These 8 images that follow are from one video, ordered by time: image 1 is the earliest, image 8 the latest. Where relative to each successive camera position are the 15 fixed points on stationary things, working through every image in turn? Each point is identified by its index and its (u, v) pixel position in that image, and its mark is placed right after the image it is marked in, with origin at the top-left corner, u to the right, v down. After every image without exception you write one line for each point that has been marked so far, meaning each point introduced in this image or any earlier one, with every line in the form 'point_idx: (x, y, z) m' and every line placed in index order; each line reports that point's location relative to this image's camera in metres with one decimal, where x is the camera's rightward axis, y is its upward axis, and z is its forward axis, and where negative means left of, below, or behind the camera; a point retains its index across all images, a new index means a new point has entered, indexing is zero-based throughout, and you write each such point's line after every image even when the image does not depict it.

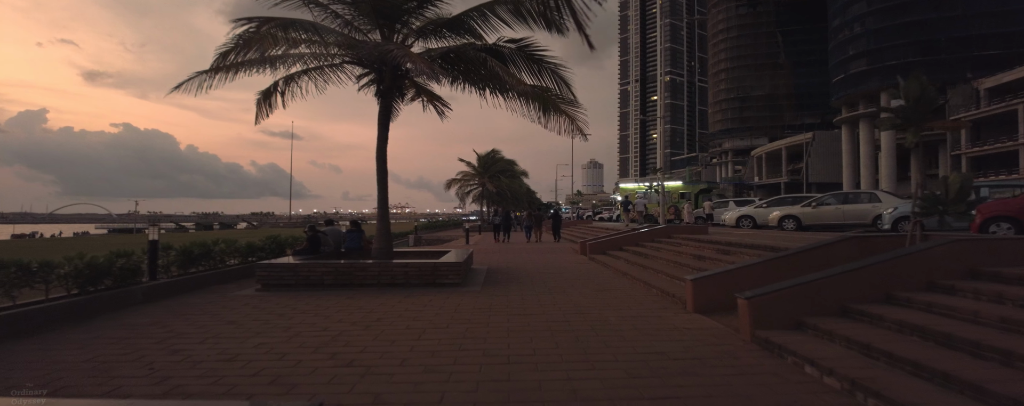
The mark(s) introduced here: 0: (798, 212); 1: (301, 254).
0: (+11.3, -0.3, +16.8) m
1: (-4.9, -1.2, +9.8) m
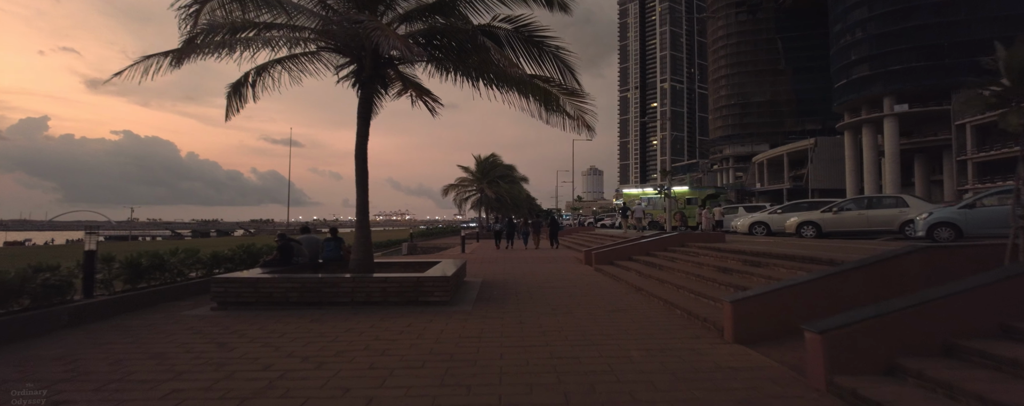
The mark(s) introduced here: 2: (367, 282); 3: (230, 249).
0: (+11.3, -0.5, +15.6) m
1: (-4.9, -1.3, +8.7) m
2: (-2.4, -1.3, +6.9) m
3: (-7.0, -1.1, +10.4) m
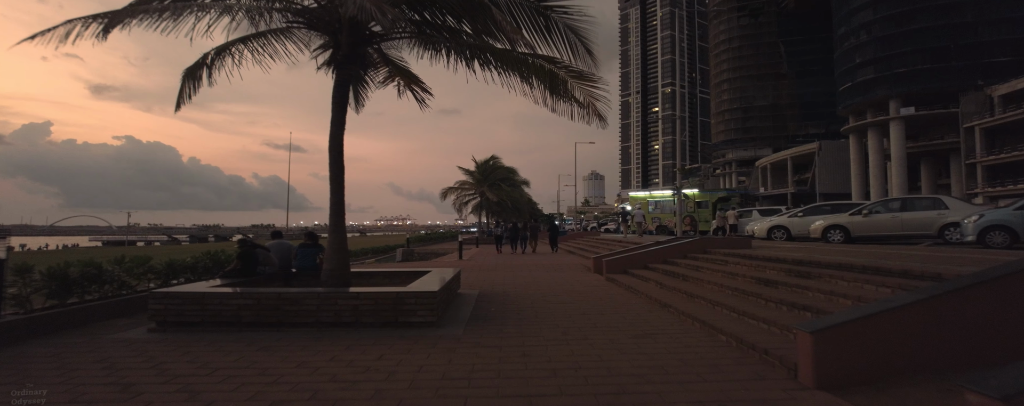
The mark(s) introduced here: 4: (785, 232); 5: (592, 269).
0: (+11.3, -0.6, +14.4) m
1: (-4.9, -1.3, +7.4) m
2: (-2.4, -1.3, +5.7) m
3: (-7.0, -1.1, +9.2) m
4: (+11.1, -1.2, +17.2) m
5: (+2.2, -1.9, +11.9) m
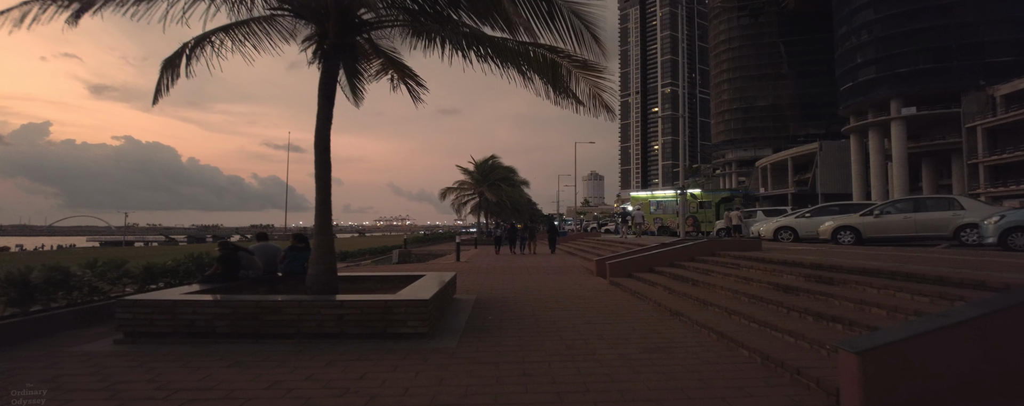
0: (+11.3, -0.6, +13.9) m
1: (-4.9, -1.3, +6.9) m
2: (-2.4, -1.3, +5.2) m
3: (-7.0, -1.1, +8.7) m
4: (+11.0, -1.2, +16.8) m
5: (+2.2, -1.9, +11.4) m
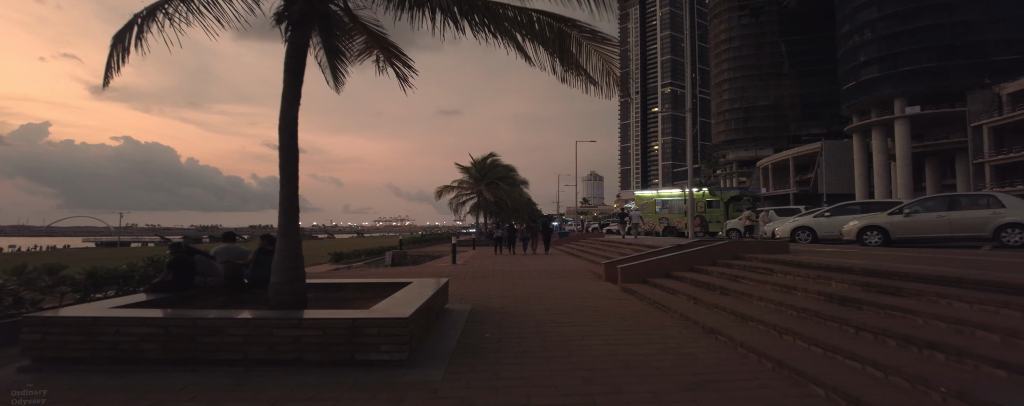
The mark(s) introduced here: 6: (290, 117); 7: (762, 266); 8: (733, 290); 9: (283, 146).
0: (+11.3, -0.6, +12.9) m
1: (-4.9, -1.2, +5.9) m
2: (-2.4, -1.2, +4.1) m
3: (-7.0, -1.1, +7.6) m
4: (+11.0, -1.1, +15.7) m
5: (+2.2, -1.8, +10.4) m
6: (-3.0, +1.2, +5.7) m
7: (+4.5, -1.1, +7.8) m
8: (+3.4, -1.4, +6.7) m
9: (-3.0, +0.8, +5.7) m
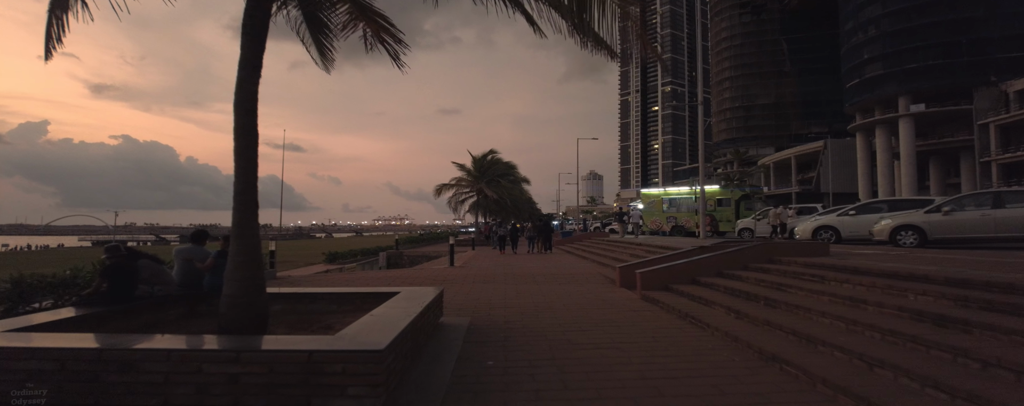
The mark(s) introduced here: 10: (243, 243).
0: (+11.3, -0.5, +11.8) m
1: (-4.8, -1.2, +4.8) m
2: (-2.3, -1.2, +3.1) m
3: (-6.9, -1.0, +6.6) m
4: (+11.1, -1.0, +14.7) m
5: (+2.3, -1.7, +9.3) m
6: (-2.9, +1.2, +4.7) m
7: (+4.6, -1.1, +6.7) m
8: (+3.5, -1.3, +5.6) m
9: (-3.0, +0.8, +4.6) m
10: (-2.9, -0.4, +4.6) m
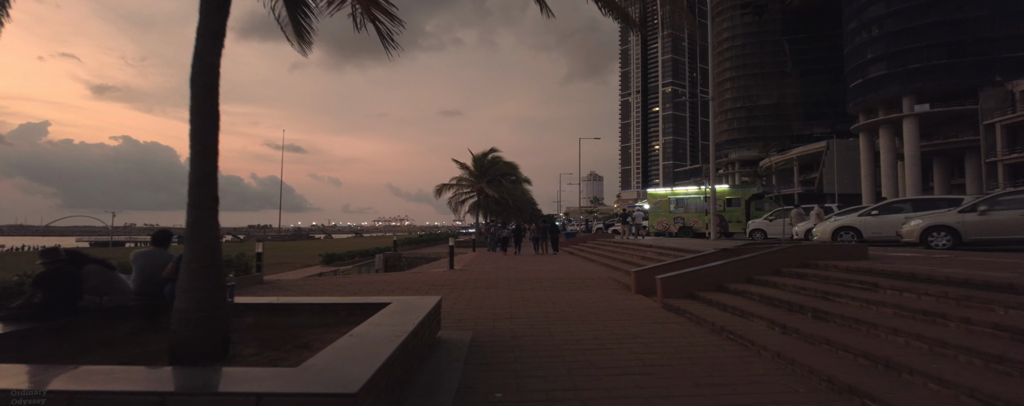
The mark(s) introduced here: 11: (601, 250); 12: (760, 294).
0: (+11.5, -0.5, +11.0) m
1: (-4.7, -1.1, +4.1) m
2: (-2.2, -1.1, +2.3) m
3: (-6.8, -1.0, +5.8) m
4: (+11.2, -1.0, +13.9) m
5: (+2.4, -1.7, +8.5) m
6: (-2.8, +1.3, +3.9) m
7: (+4.7, -1.0, +5.9) m
8: (+3.6, -1.3, +4.8) m
9: (-2.9, +0.9, +3.8) m
10: (-2.8, -0.4, +3.8) m
11: (+4.5, -2.0, +19.8) m
12: (+3.6, -1.3, +6.1) m
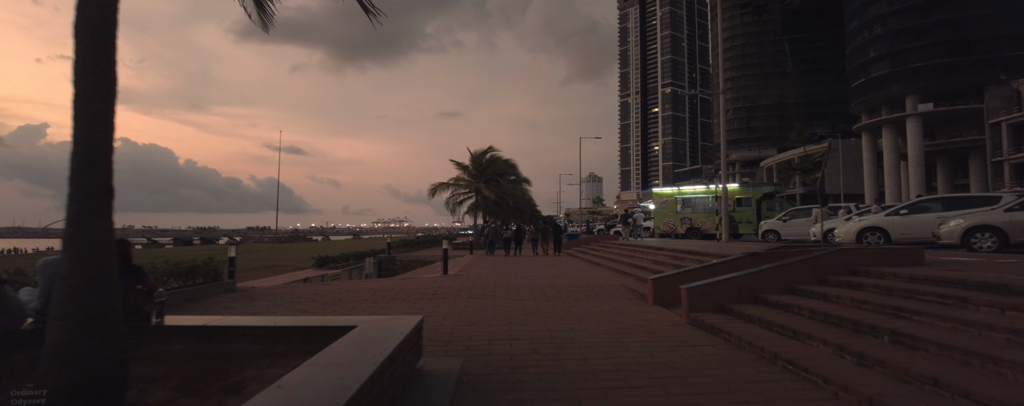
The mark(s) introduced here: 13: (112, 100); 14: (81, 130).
0: (+11.4, -0.4, +10.0) m
1: (-4.7, -1.1, +3.0) m
2: (-2.2, -1.1, +1.3) m
3: (-6.8, -0.9, +4.7) m
4: (+11.2, -1.0, +12.9) m
5: (+2.4, -1.7, +7.5) m
6: (-2.8, +1.3, +2.8) m
7: (+4.7, -1.0, +4.9) m
8: (+3.6, -1.2, +3.8) m
9: (-2.9, +0.9, +2.8) m
10: (-2.8, -0.3, +2.7) m
11: (+4.5, -2.0, +18.8) m
12: (+3.6, -1.3, +5.1) m
13: (-2.7, +0.7, +2.8) m
14: (-2.8, +0.5, +2.7) m
